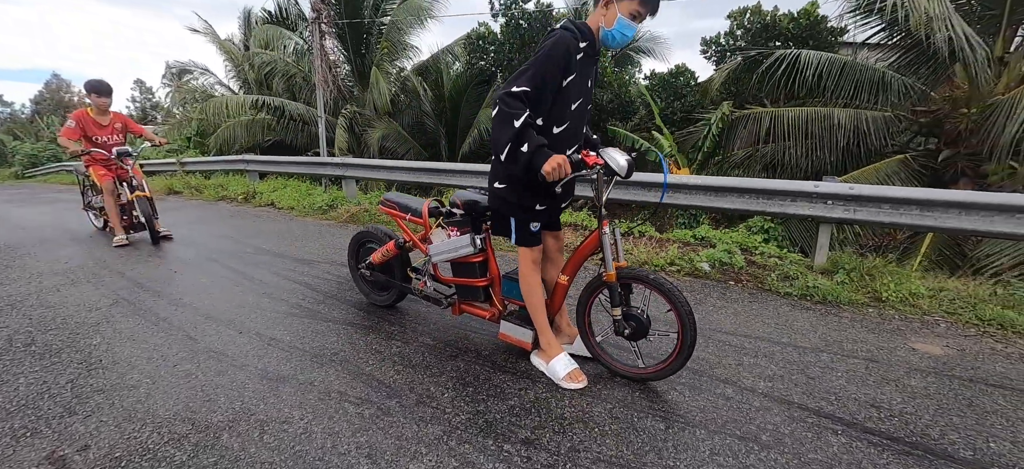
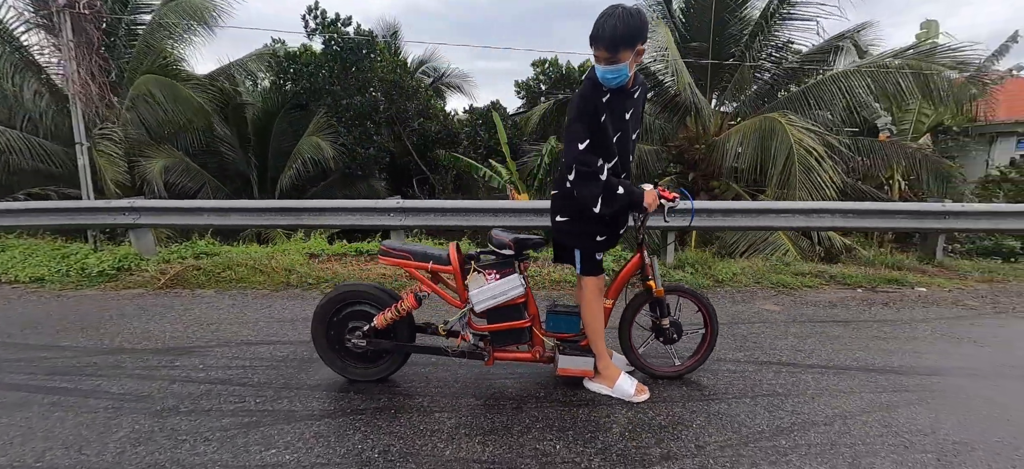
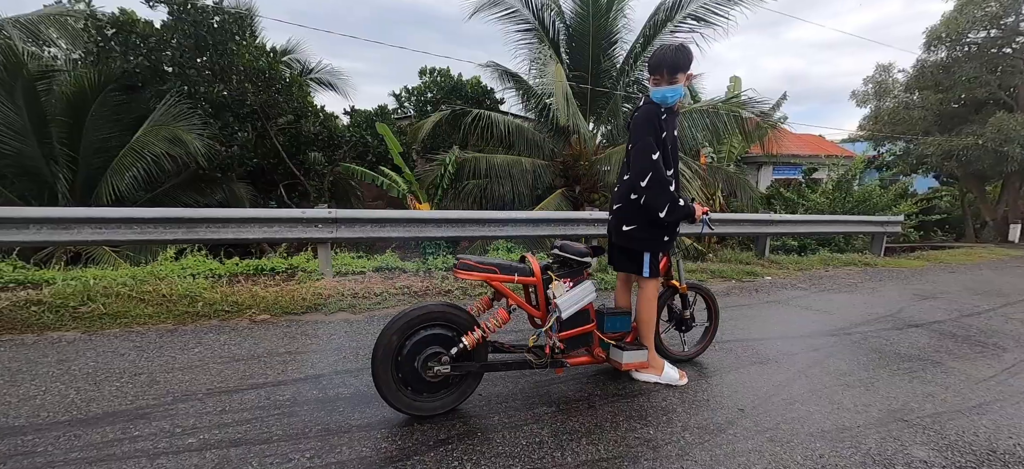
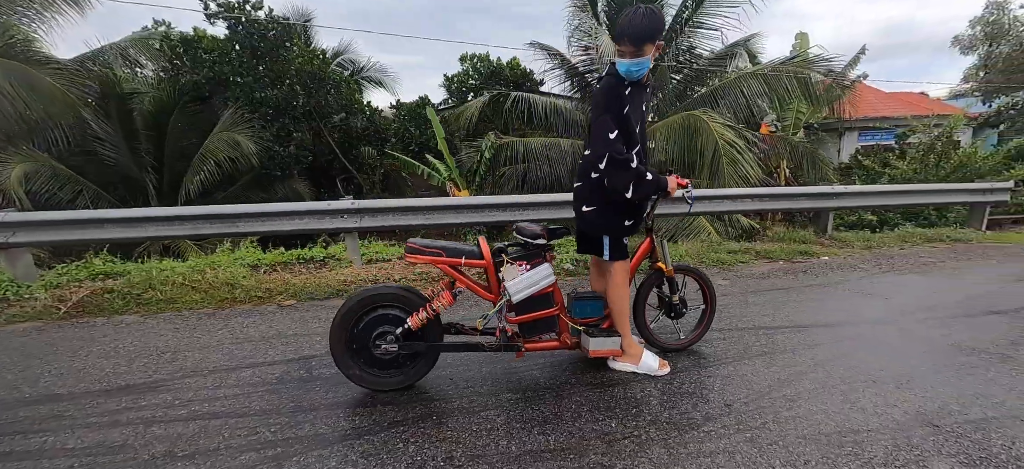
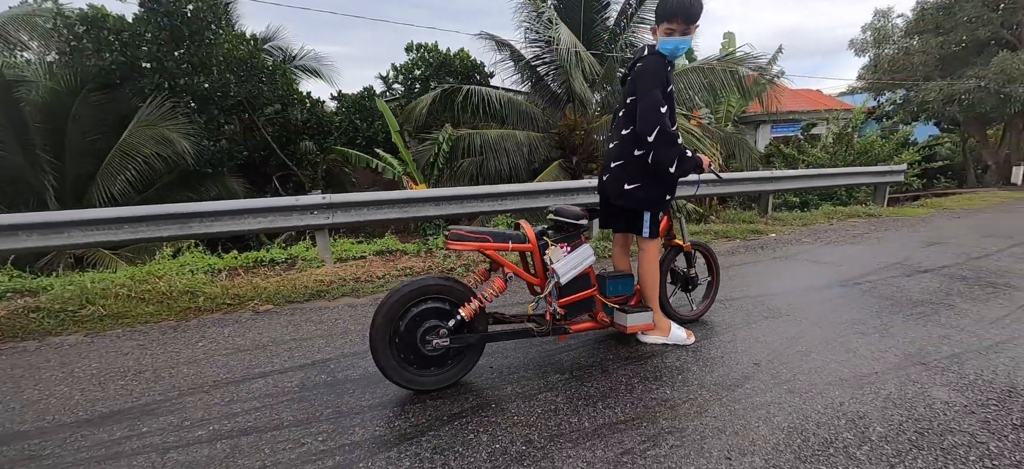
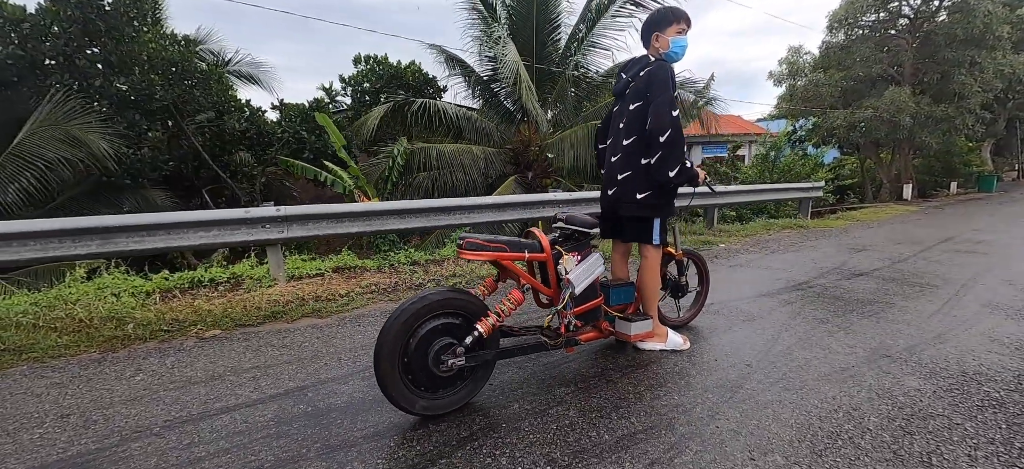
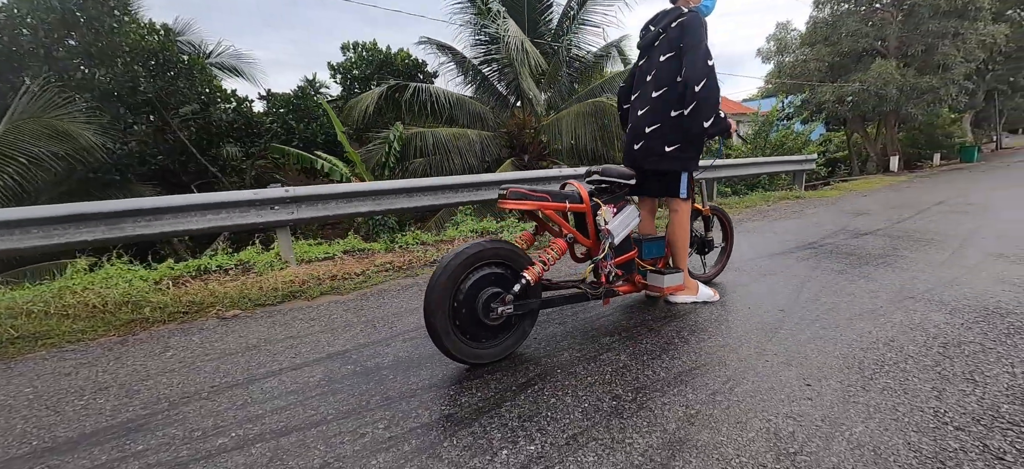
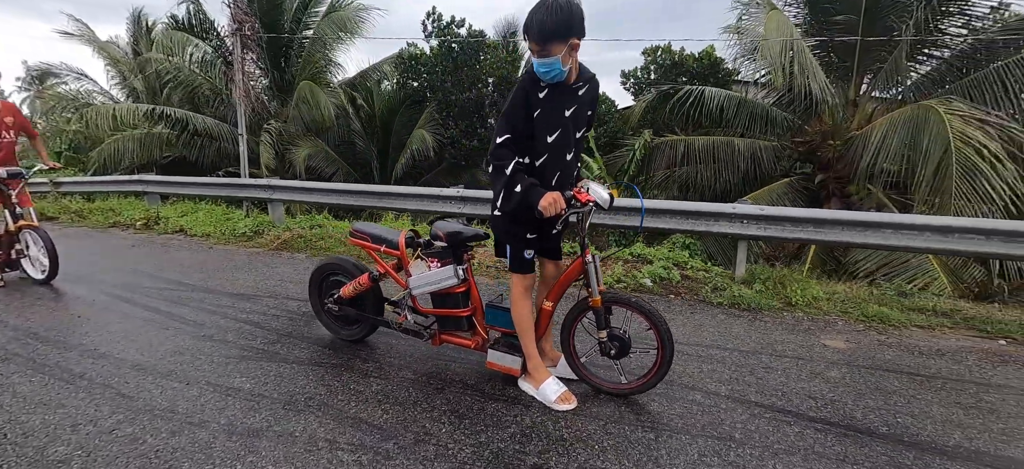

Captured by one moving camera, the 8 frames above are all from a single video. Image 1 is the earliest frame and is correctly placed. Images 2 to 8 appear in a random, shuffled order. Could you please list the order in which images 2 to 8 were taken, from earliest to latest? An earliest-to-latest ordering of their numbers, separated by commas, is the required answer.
8, 2, 4, 5, 7, 6, 3
